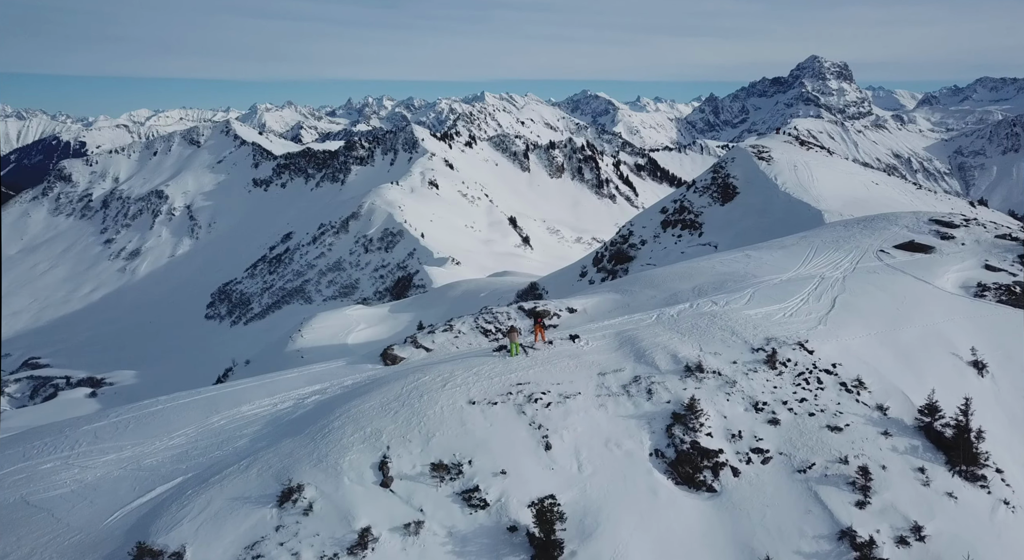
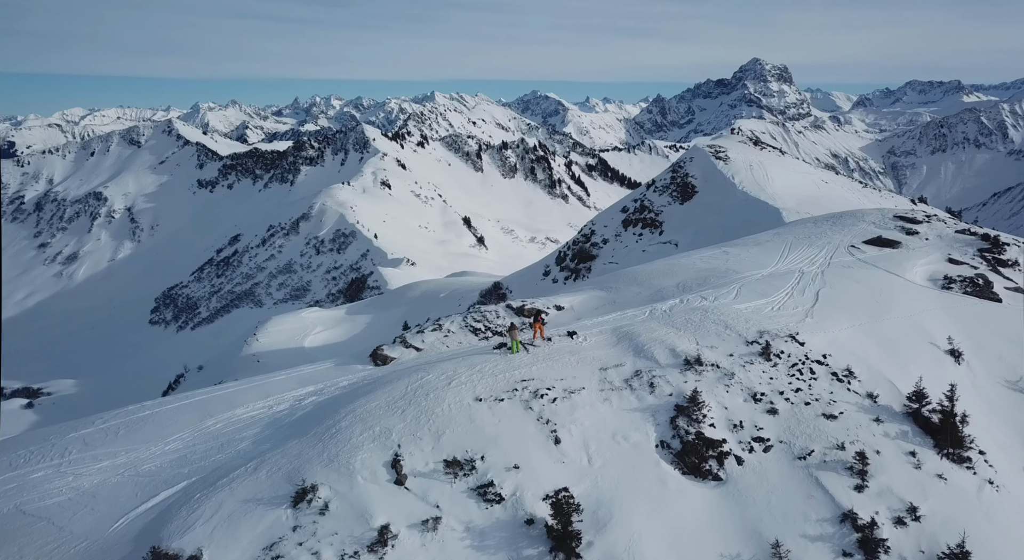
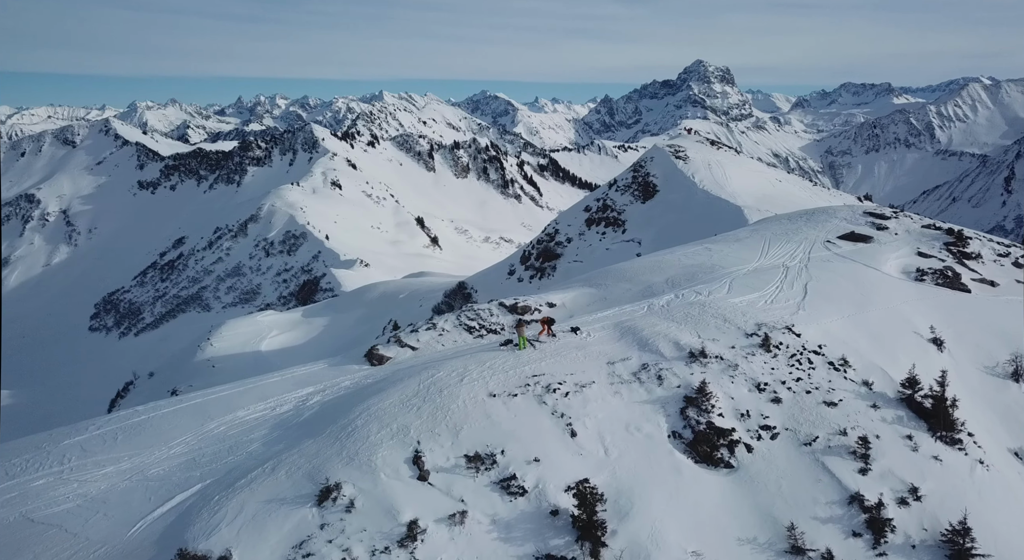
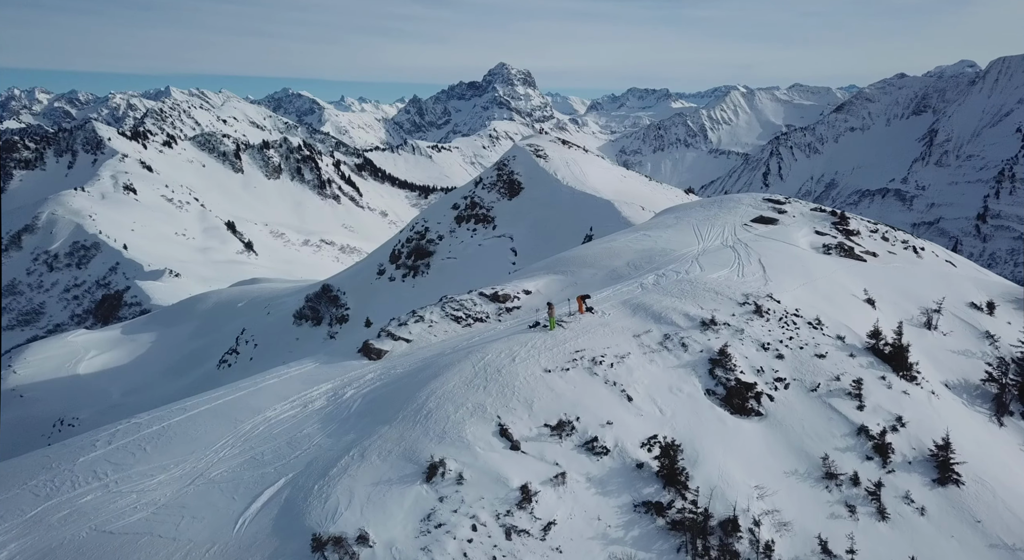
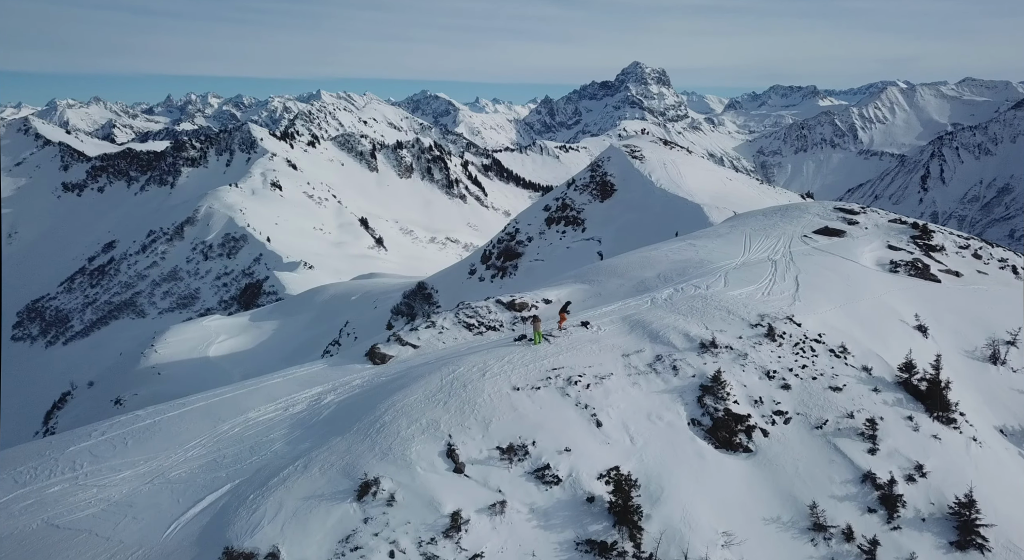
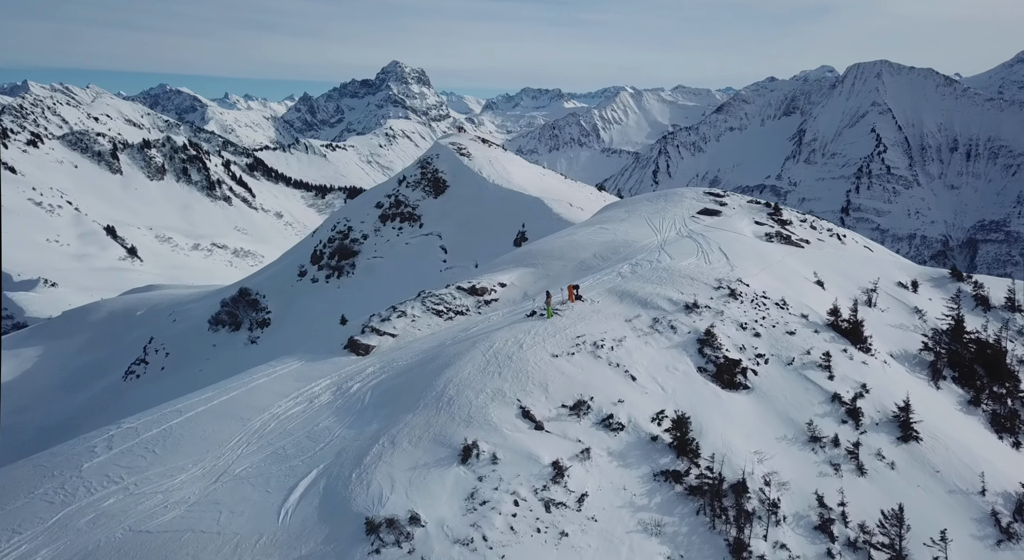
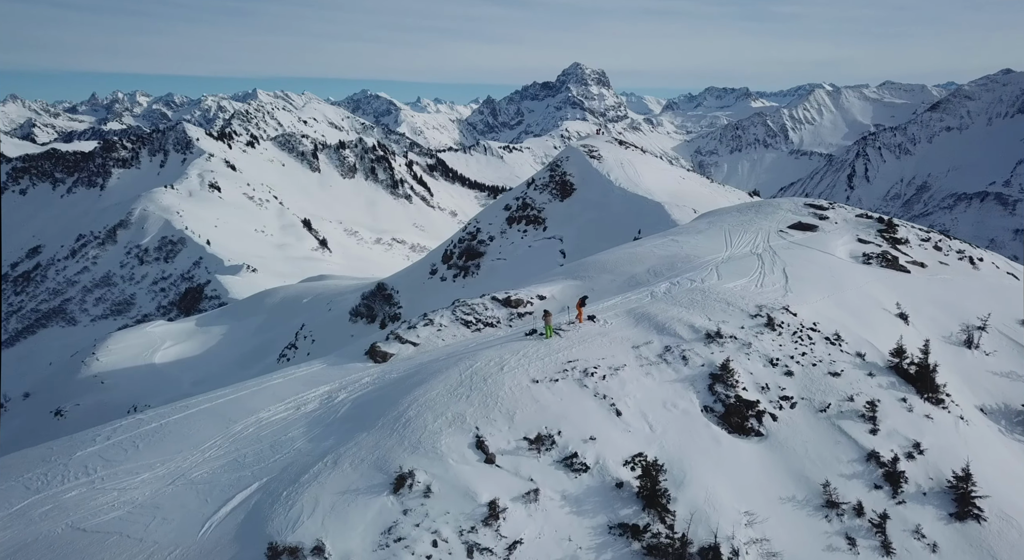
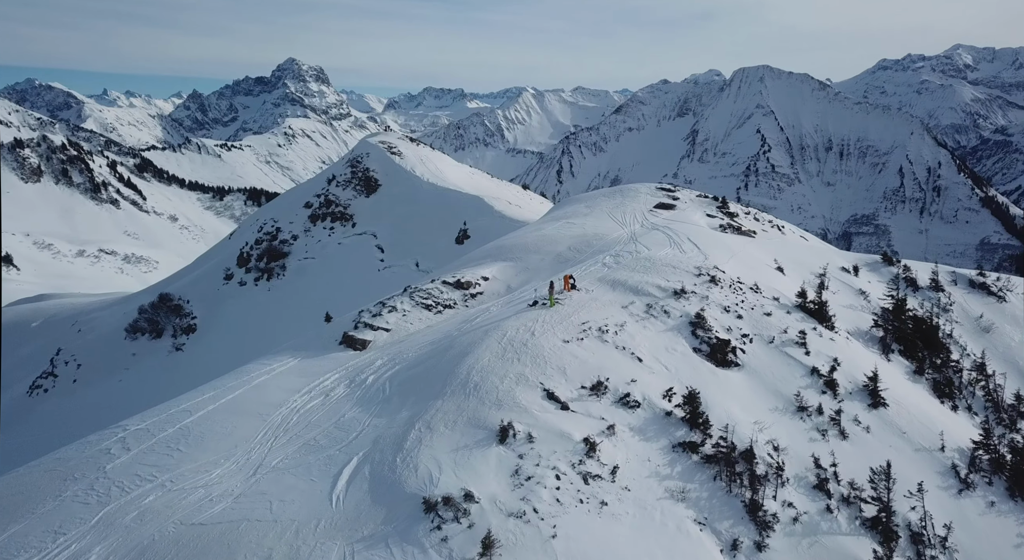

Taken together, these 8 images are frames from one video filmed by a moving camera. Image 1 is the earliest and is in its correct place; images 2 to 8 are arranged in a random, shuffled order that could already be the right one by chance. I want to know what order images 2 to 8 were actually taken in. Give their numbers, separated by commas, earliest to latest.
2, 3, 5, 7, 4, 6, 8
